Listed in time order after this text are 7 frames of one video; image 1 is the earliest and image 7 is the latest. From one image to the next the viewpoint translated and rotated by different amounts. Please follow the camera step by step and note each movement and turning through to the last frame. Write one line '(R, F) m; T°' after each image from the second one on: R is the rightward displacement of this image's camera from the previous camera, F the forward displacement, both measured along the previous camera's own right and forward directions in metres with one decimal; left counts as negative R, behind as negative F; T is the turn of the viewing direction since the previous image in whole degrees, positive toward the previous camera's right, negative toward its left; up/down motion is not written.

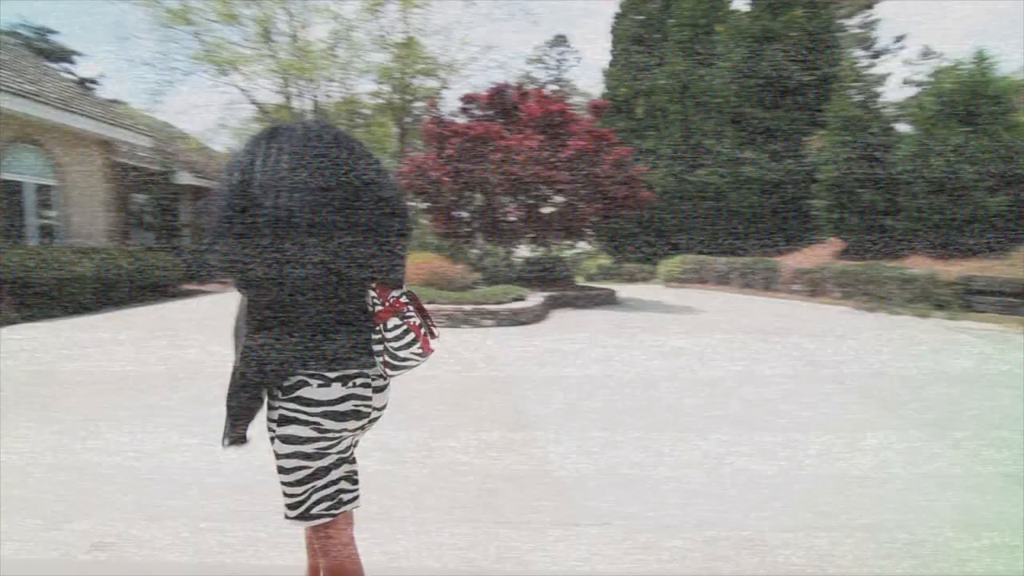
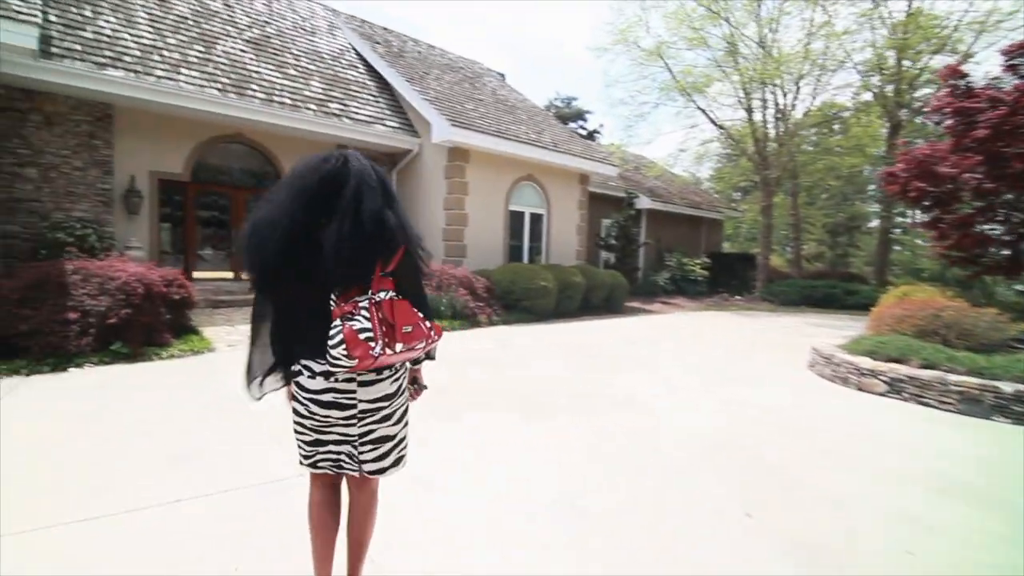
(-0.4, +1.7) m; -47°
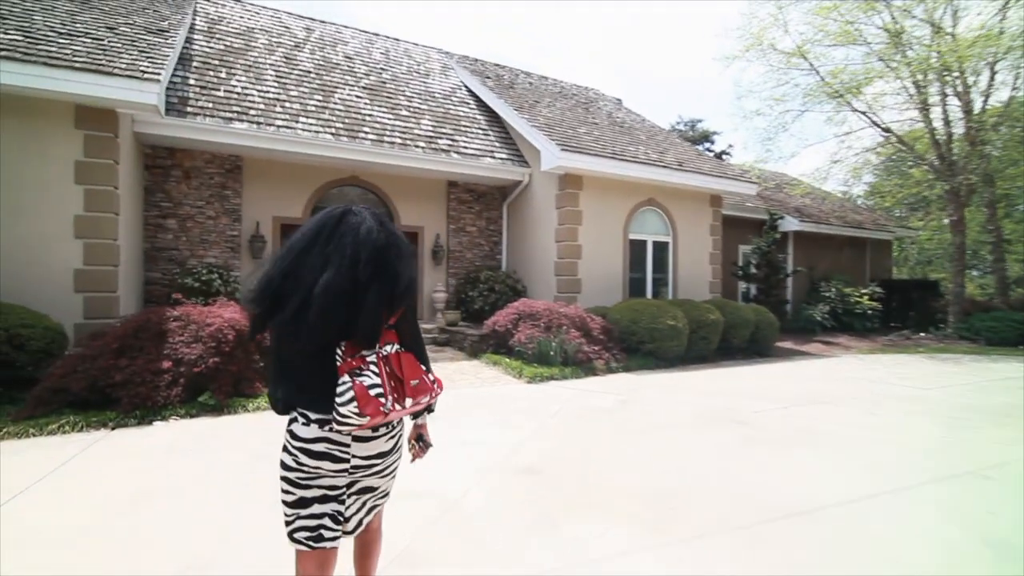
(+0.1, +1.2) m; -14°
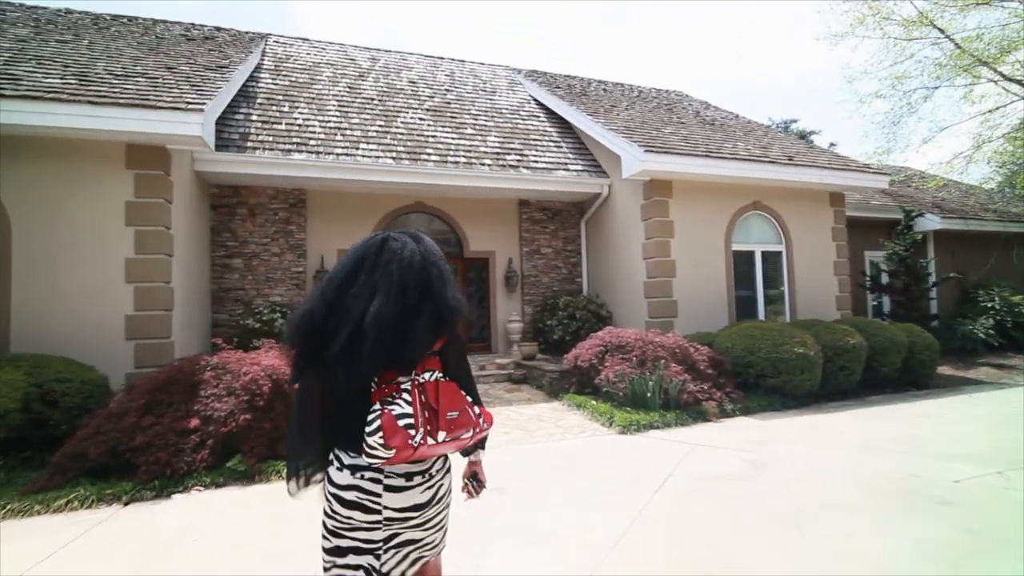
(0.0, +1.3) m; -9°
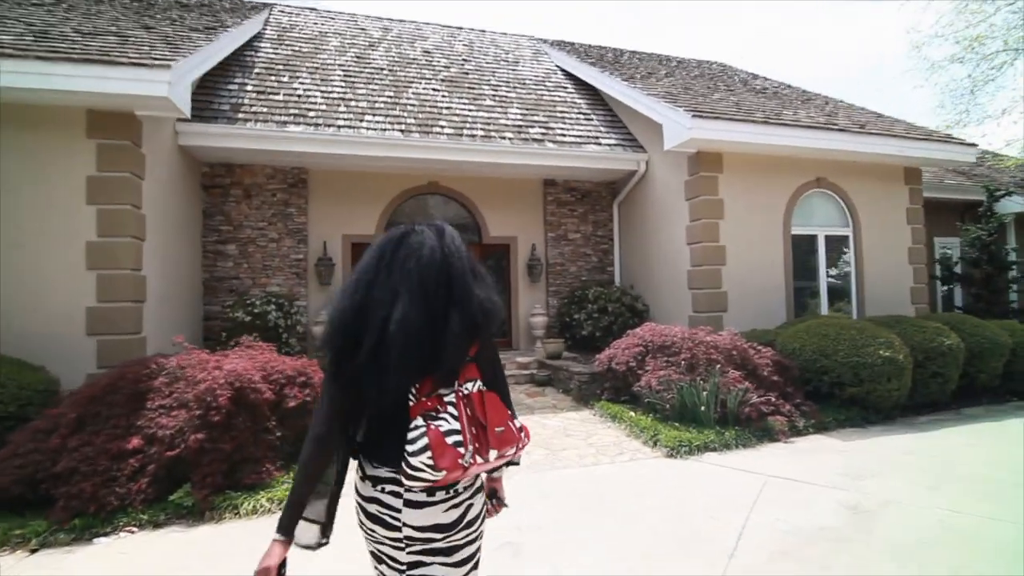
(0.0, +1.2) m; -3°
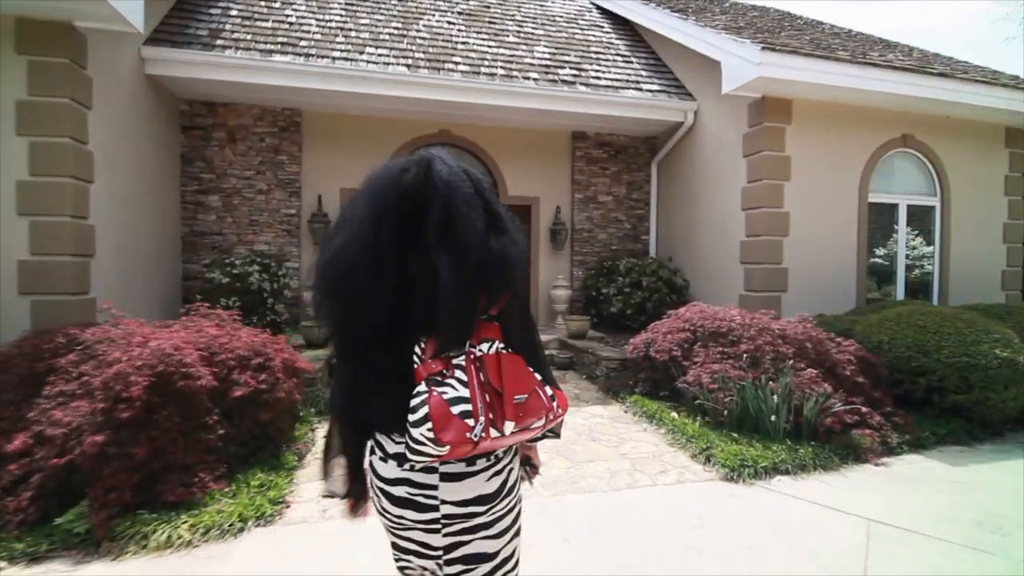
(0.0, +1.2) m; -2°
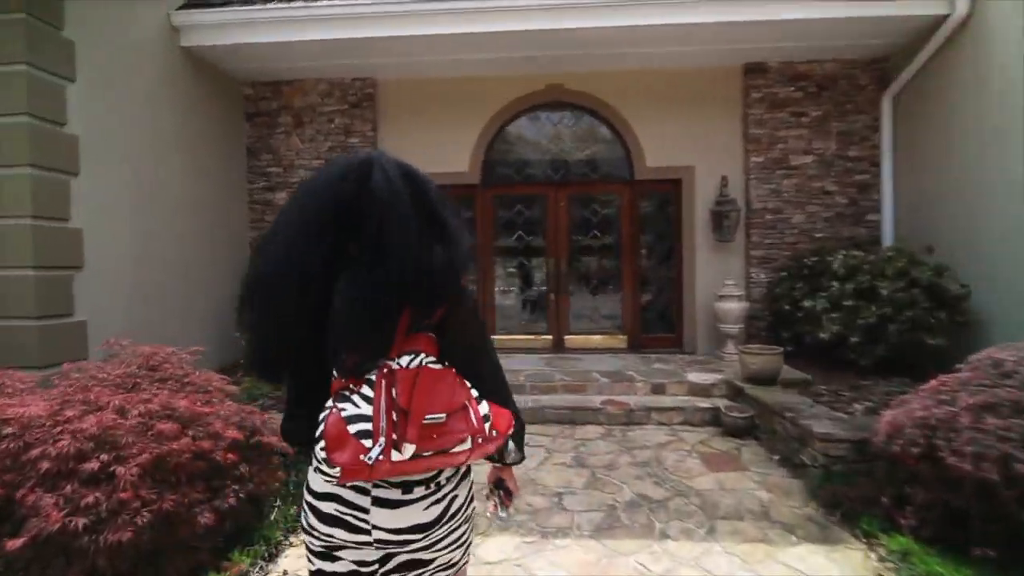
(+0.3, +2.4) m; -18°
